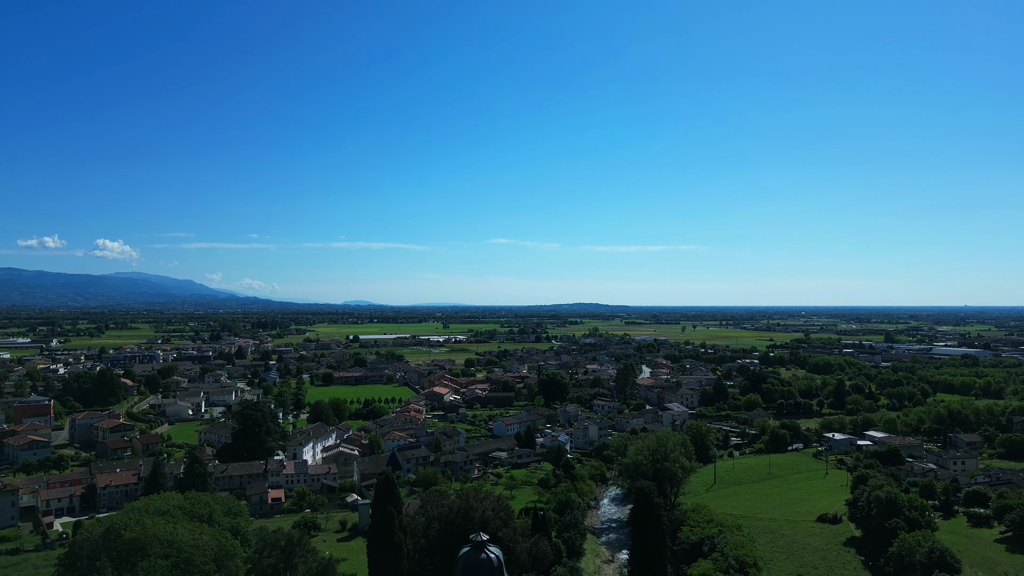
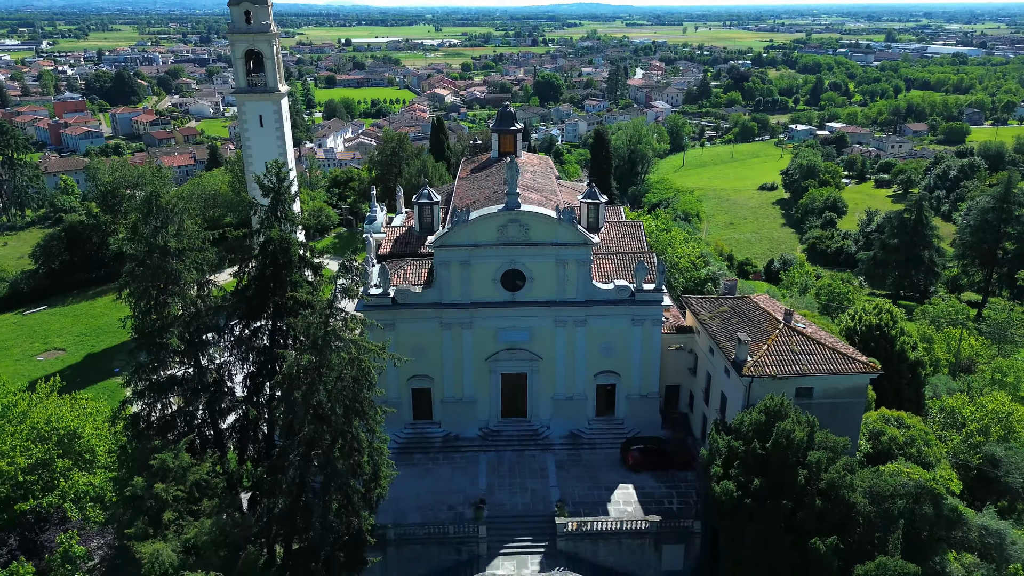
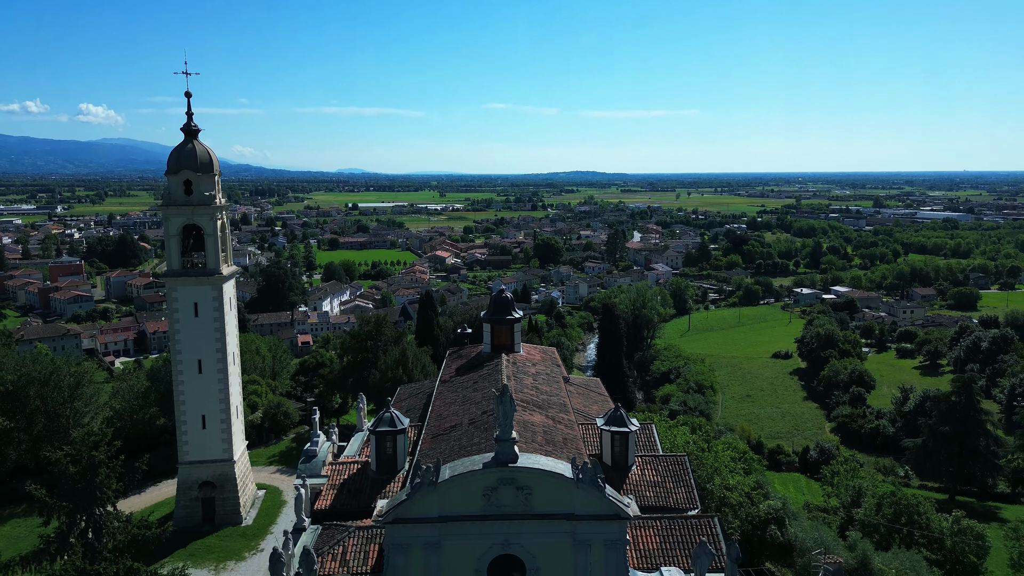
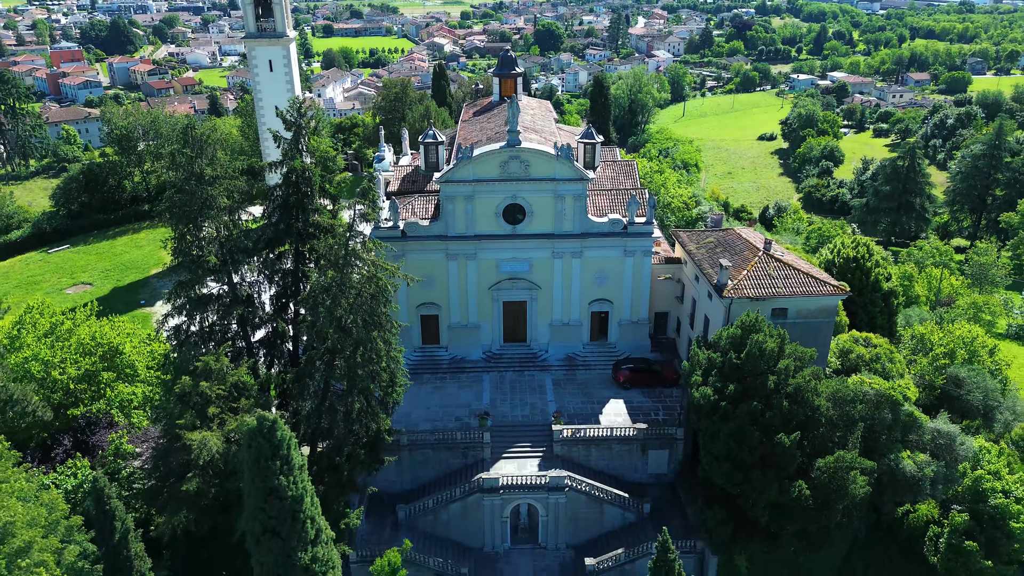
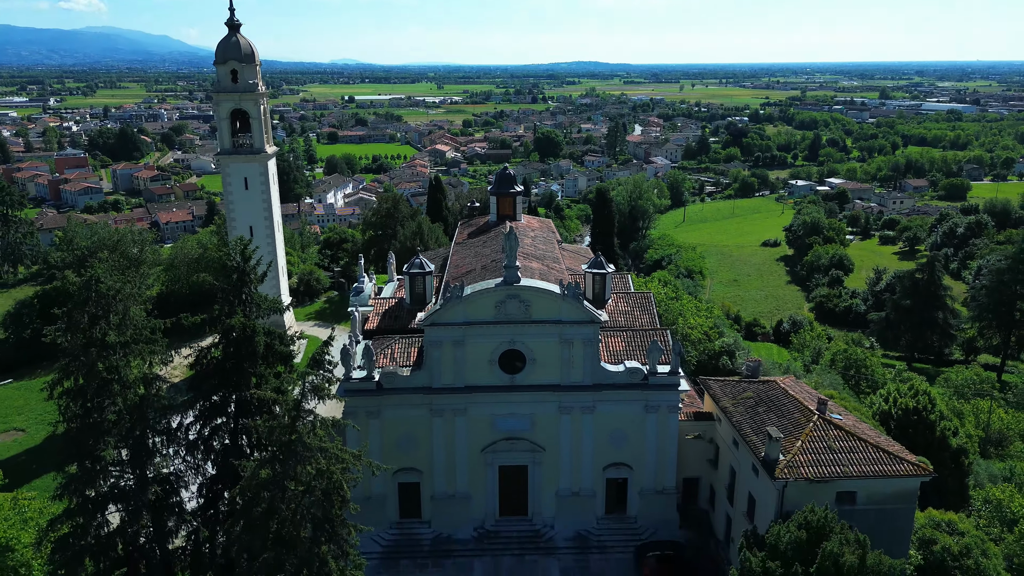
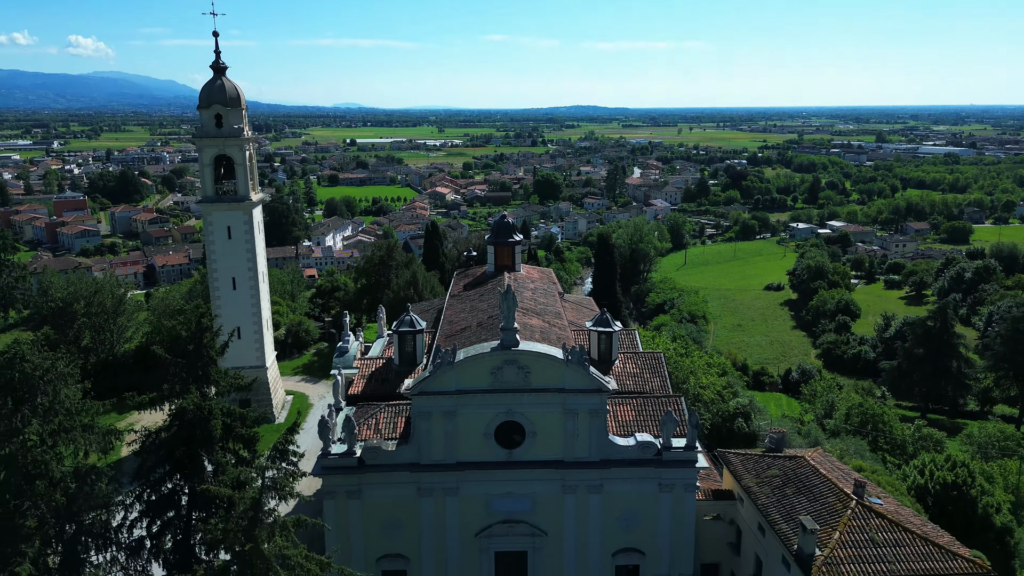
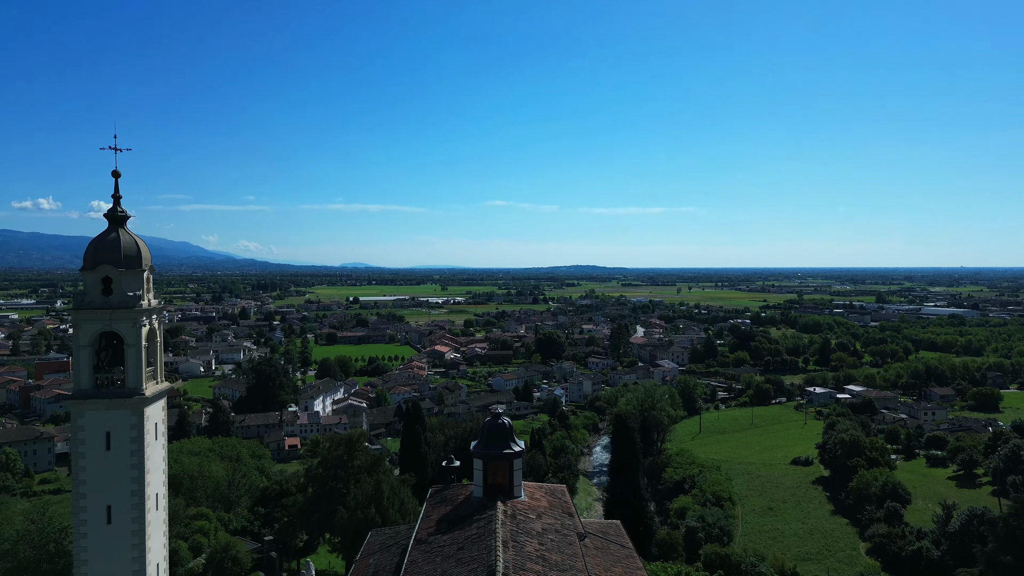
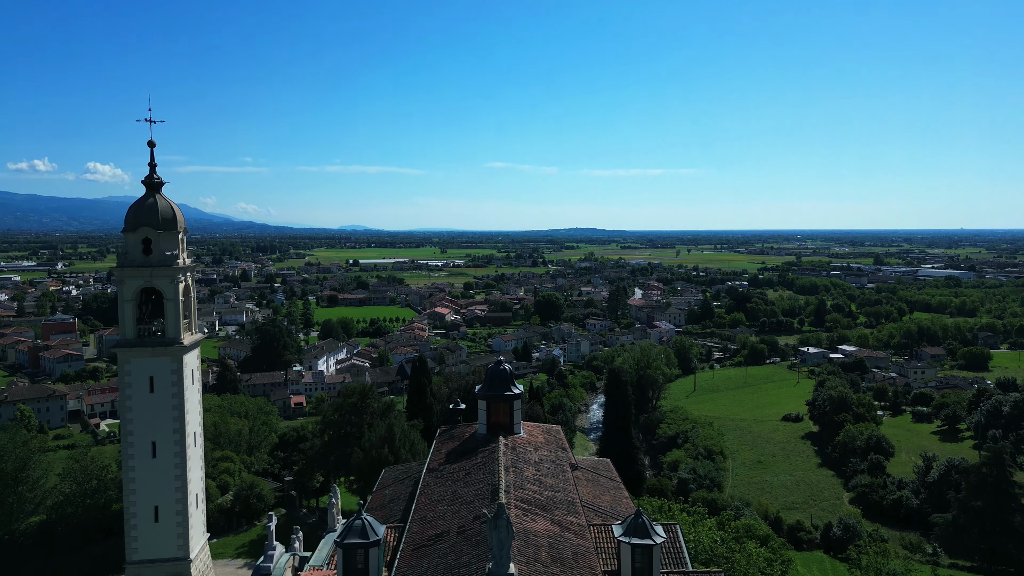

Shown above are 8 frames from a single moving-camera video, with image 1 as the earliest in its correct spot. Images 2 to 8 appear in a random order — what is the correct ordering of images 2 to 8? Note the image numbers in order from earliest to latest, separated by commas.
7, 8, 3, 6, 5, 2, 4
